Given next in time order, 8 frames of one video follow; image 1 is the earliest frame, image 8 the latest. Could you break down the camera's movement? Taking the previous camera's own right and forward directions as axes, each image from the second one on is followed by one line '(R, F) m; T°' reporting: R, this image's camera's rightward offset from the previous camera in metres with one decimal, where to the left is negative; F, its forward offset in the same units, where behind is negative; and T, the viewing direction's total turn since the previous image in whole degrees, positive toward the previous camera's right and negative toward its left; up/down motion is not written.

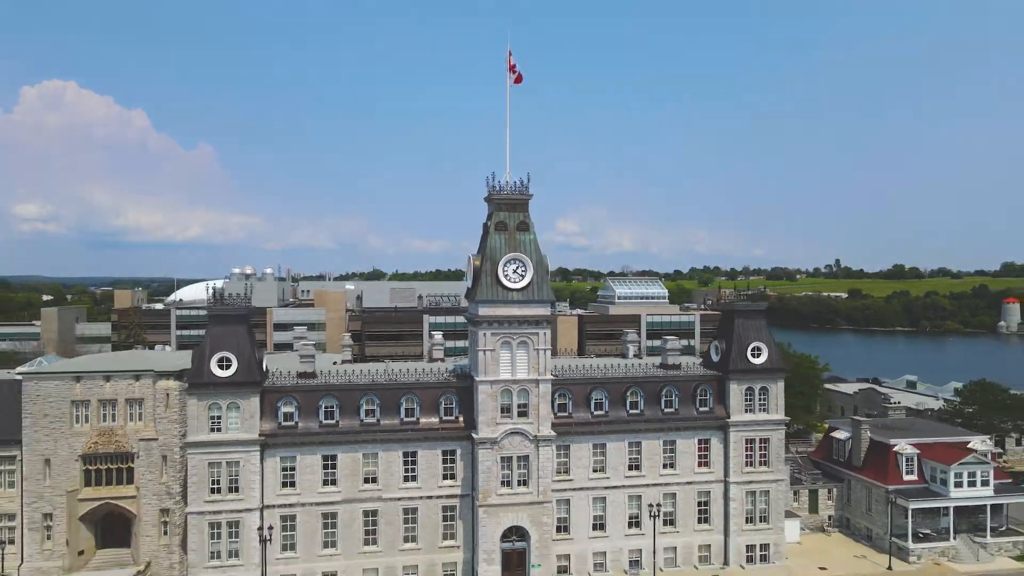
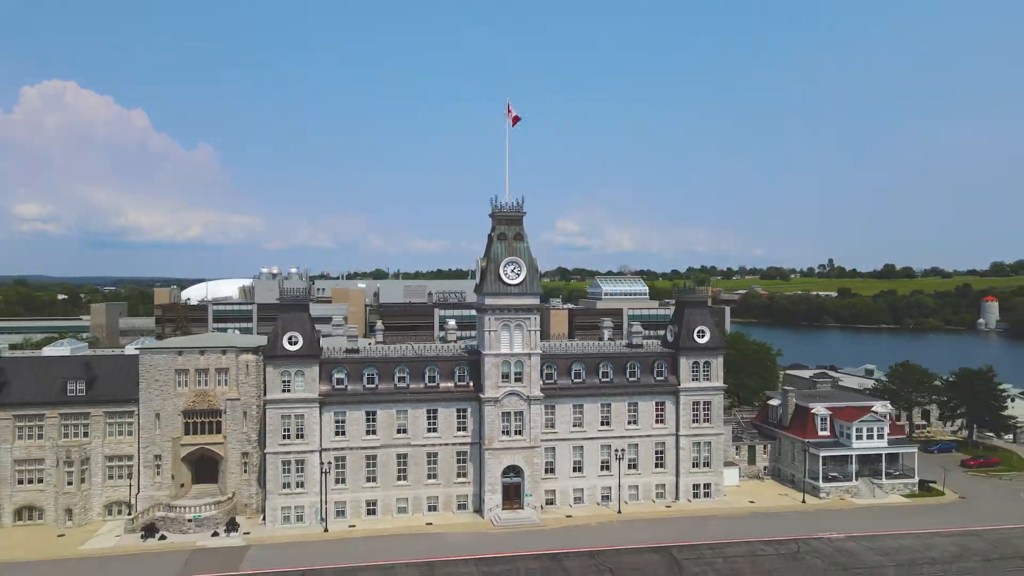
(+0.2, -10.5) m; 0°
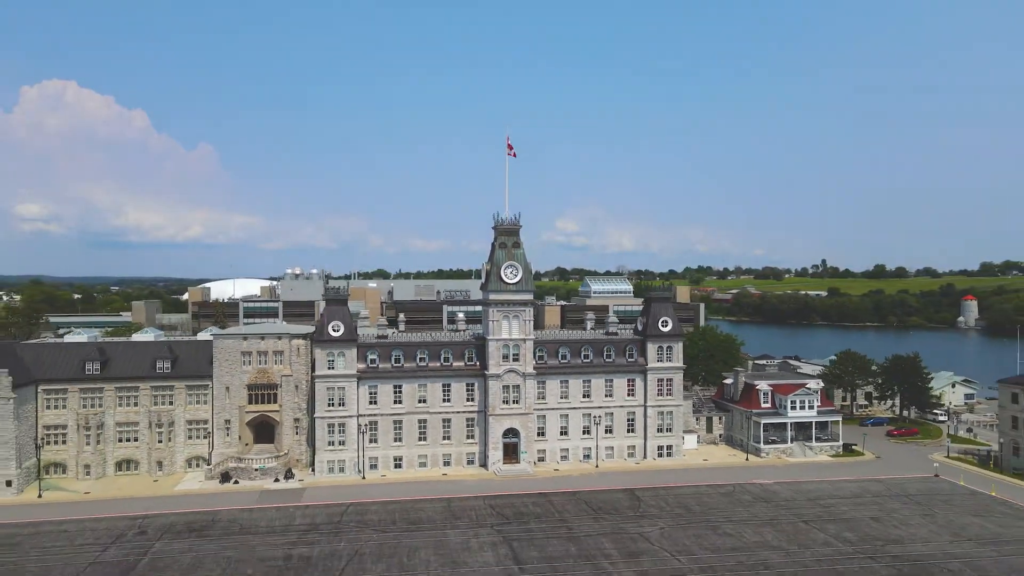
(+0.1, -11.0) m; 0°
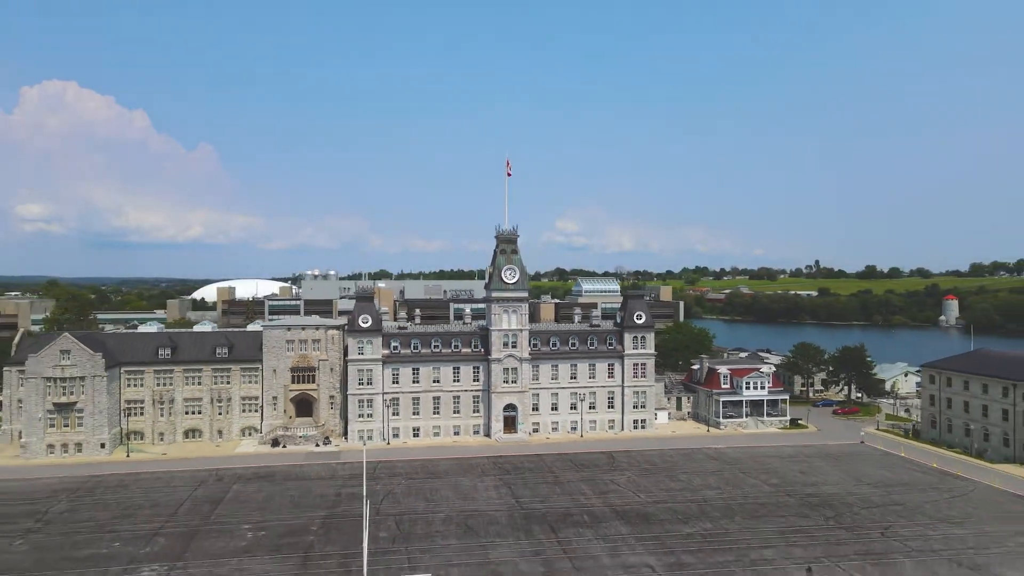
(+0.2, -11.2) m; 0°
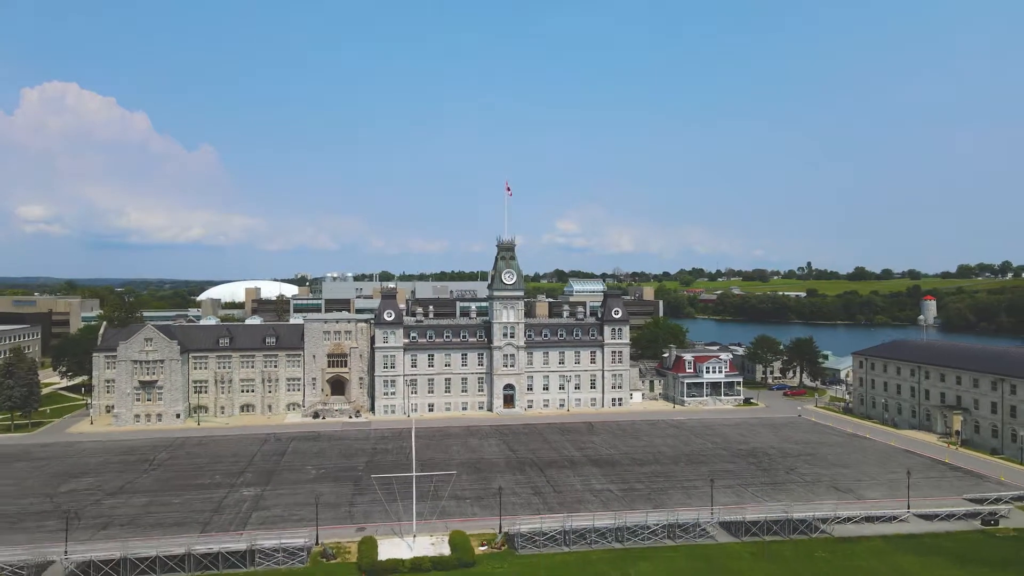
(+0.2, -13.8) m; 0°
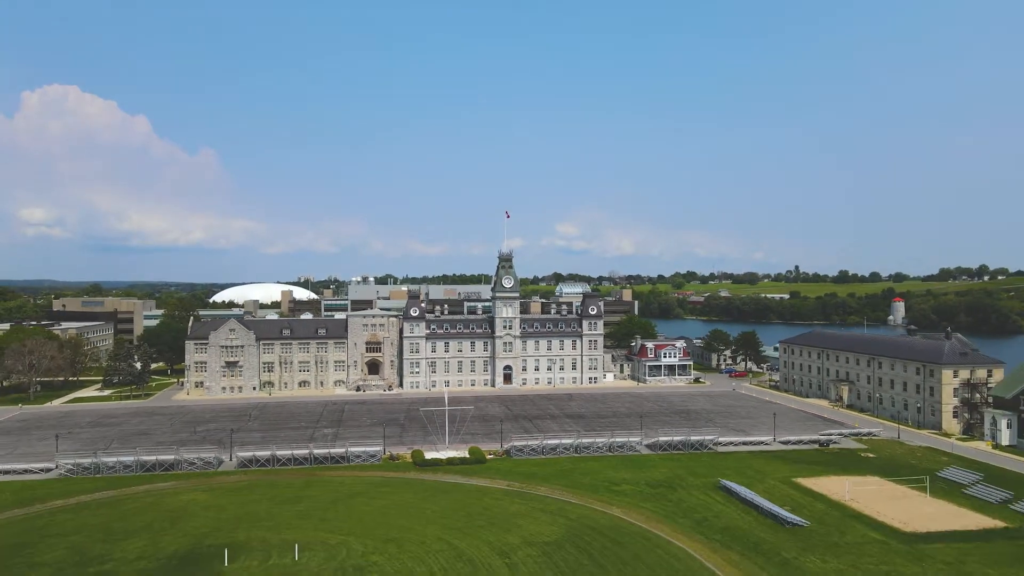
(+0.4, -22.4) m; 0°
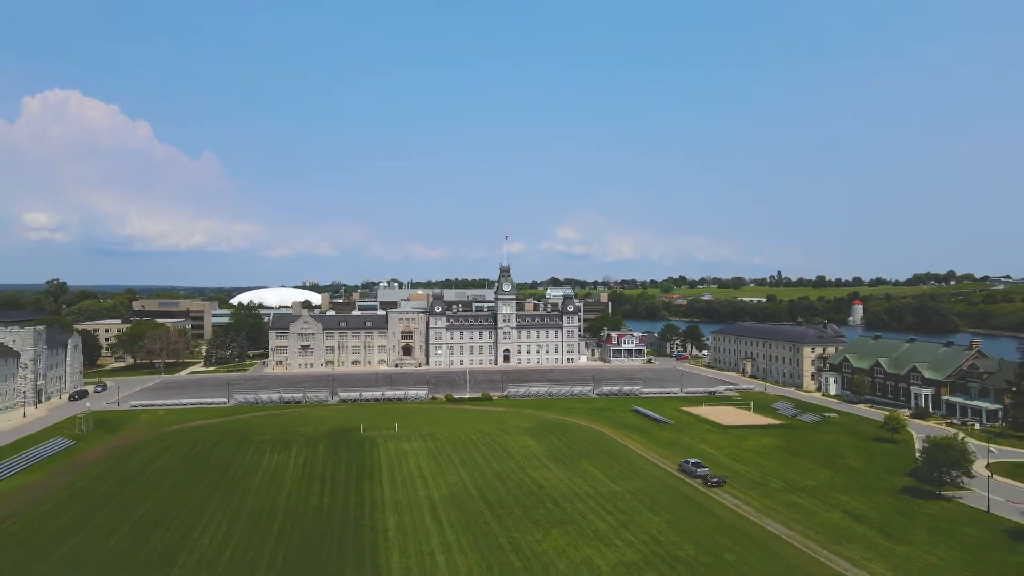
(+0.5, -35.3) m; 0°
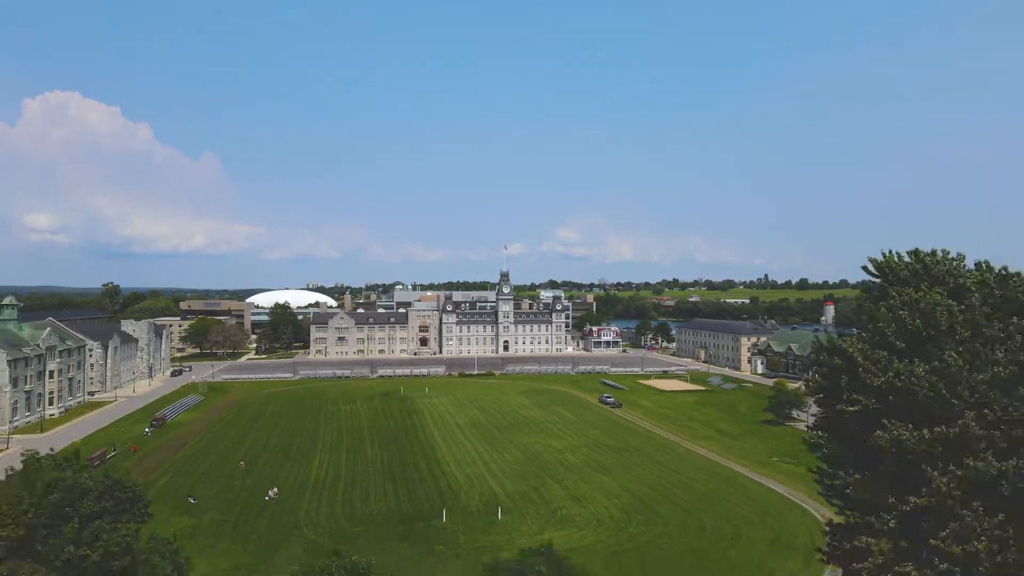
(+0.5, -28.9) m; 0°
